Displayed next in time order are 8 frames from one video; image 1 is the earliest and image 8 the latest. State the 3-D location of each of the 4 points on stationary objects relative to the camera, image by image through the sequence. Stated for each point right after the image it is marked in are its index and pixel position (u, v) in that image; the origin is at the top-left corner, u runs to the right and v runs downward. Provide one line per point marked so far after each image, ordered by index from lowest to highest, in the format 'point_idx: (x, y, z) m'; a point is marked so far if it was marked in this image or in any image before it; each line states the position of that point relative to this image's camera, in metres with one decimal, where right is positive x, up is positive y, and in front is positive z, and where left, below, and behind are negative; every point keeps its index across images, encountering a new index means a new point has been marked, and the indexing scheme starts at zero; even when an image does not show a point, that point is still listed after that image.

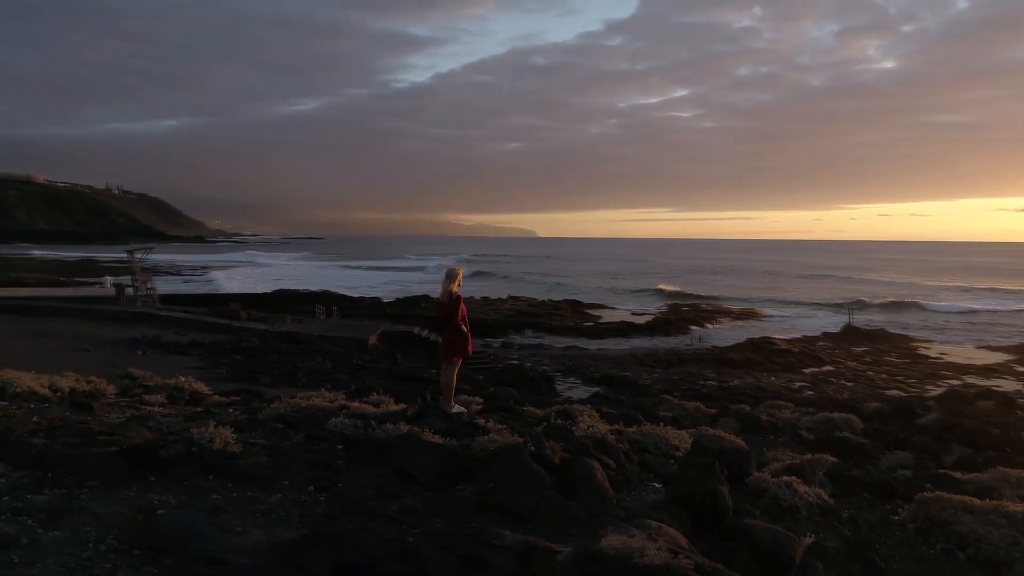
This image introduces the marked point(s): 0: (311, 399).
0: (-2.0, -1.2, +7.6) m
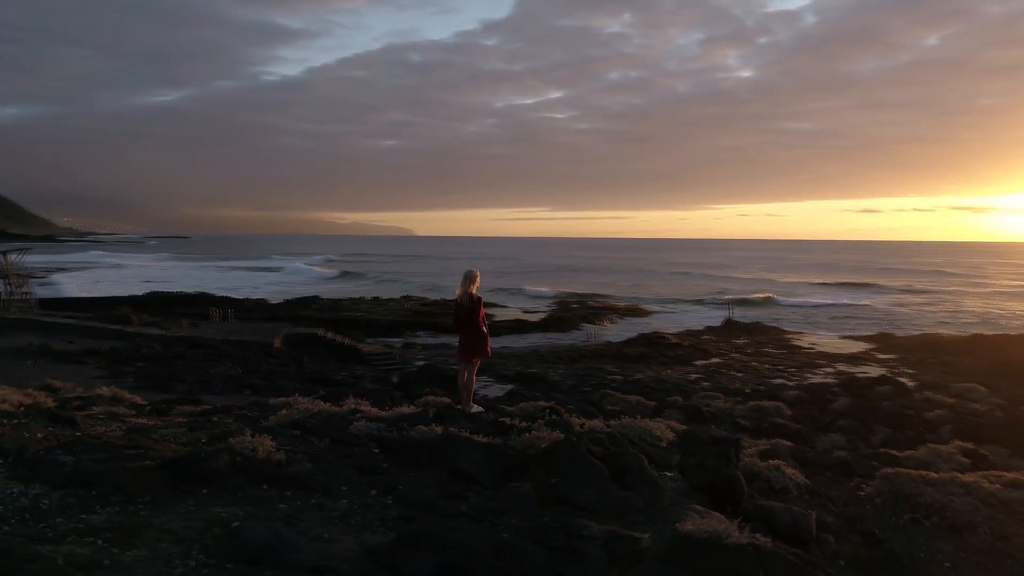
0: (-2.0, -1.2, +7.5) m
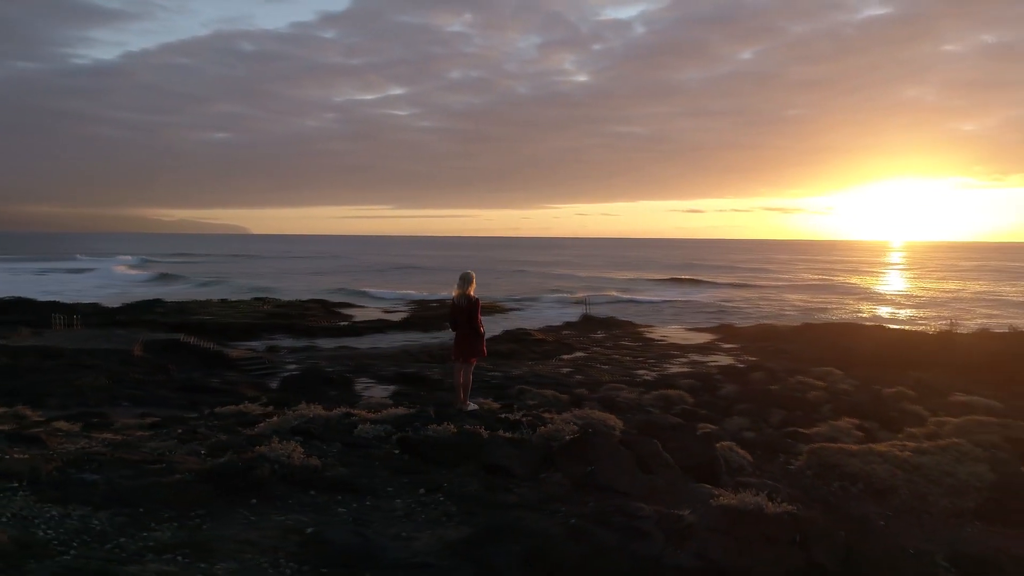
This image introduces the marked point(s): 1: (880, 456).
0: (-2.2, -1.3, +7.3) m
1: (+4.0, -1.8, +8.3) m
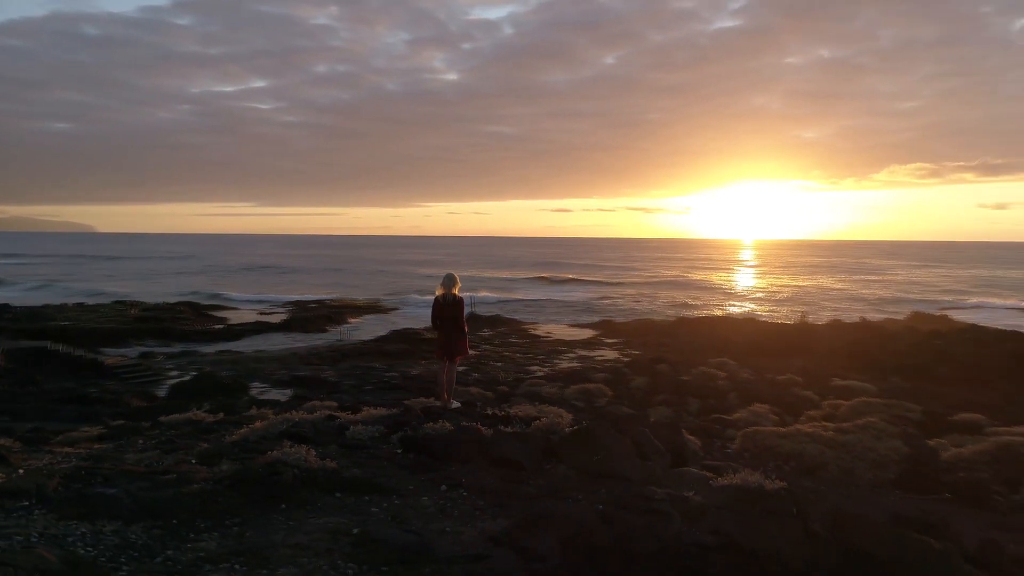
0: (-2.5, -1.3, +7.1) m
1: (+3.5, -1.8, +9.2) m
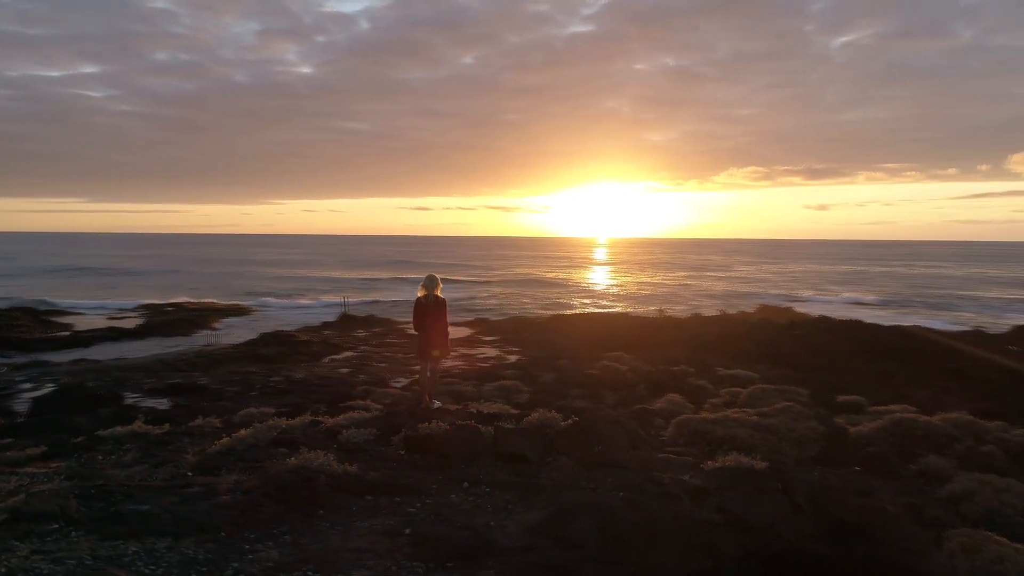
0: (-2.7, -1.3, +6.8) m
1: (+2.9, -1.7, +9.9) m
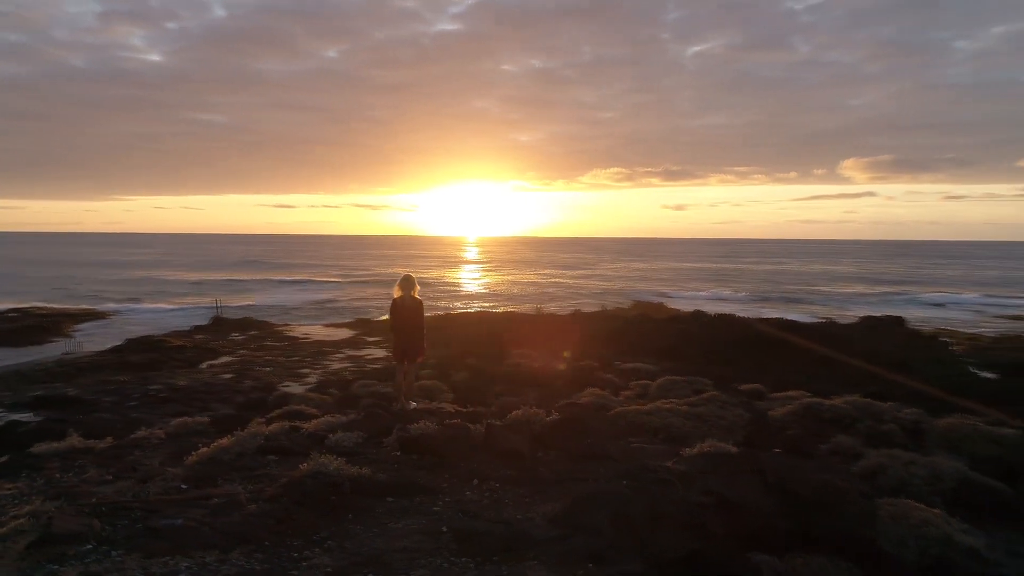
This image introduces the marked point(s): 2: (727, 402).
0: (-2.8, -1.4, +6.5) m
1: (+2.1, -1.7, +10.5) m
2: (+3.2, -1.7, +11.2) m
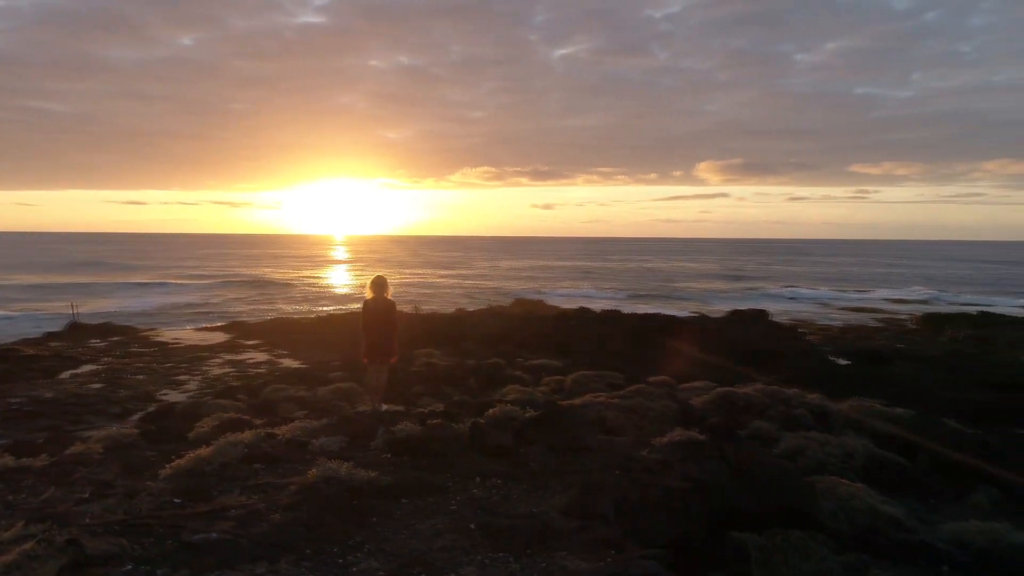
0: (-3.0, -1.4, +6.1) m
1: (+1.2, -1.7, +10.9) m
2: (+2.2, -1.6, +11.7) m
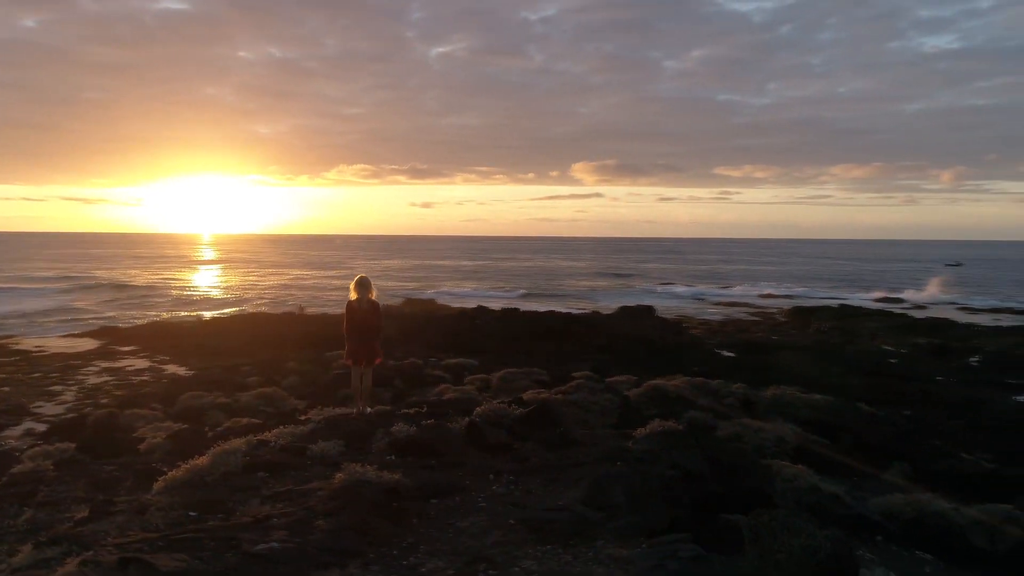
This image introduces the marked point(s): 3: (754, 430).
0: (-3.0, -1.4, +5.7) m
1: (+0.4, -1.7, +11.1) m
2: (+1.2, -1.6, +12.1) m
3: (+3.3, -2.0, +10.5) m
